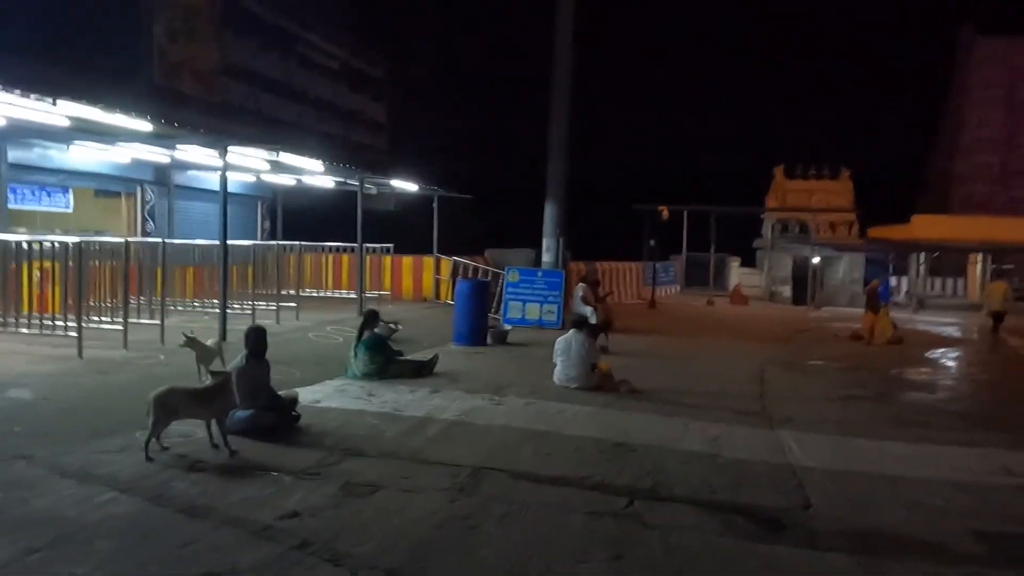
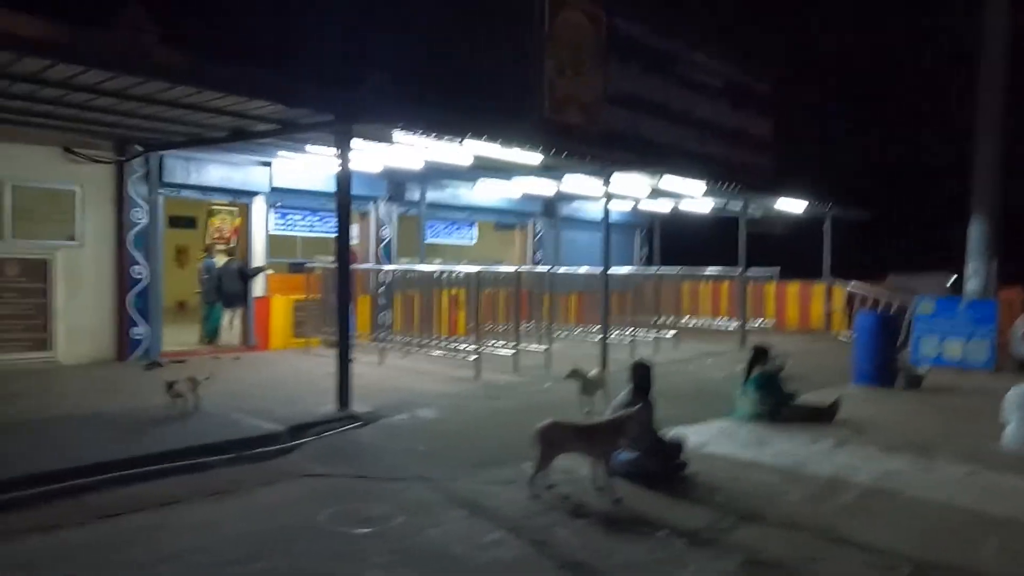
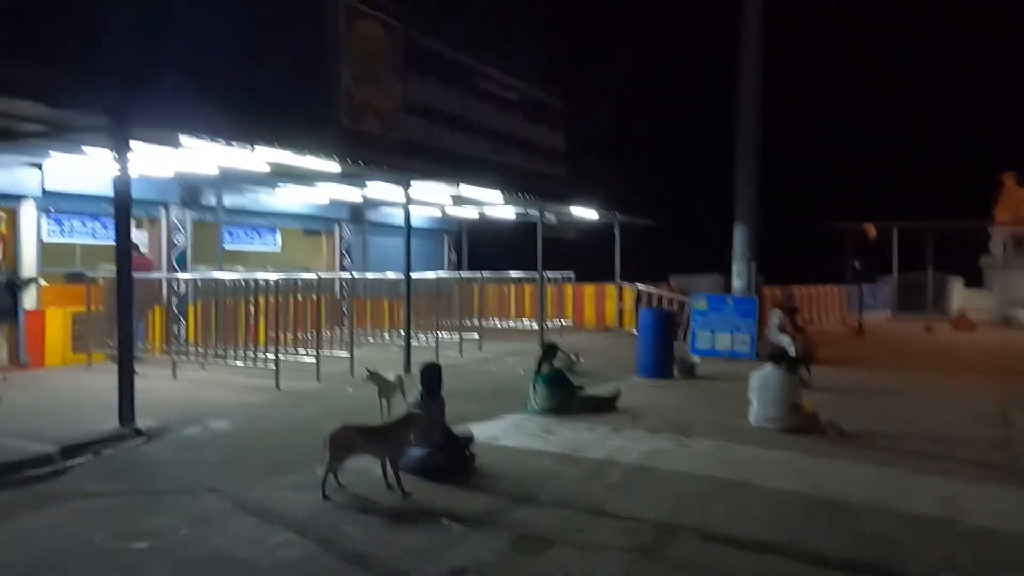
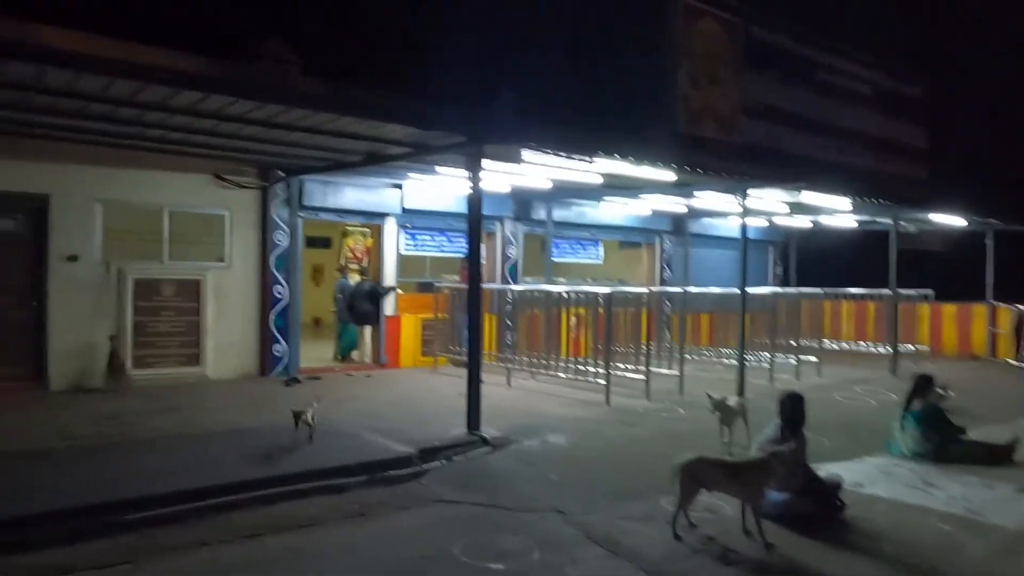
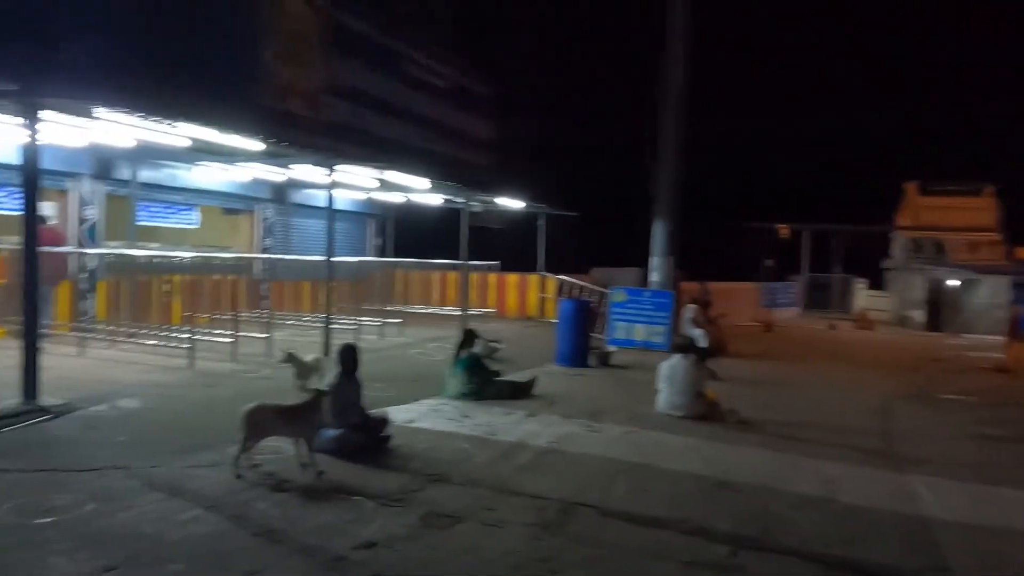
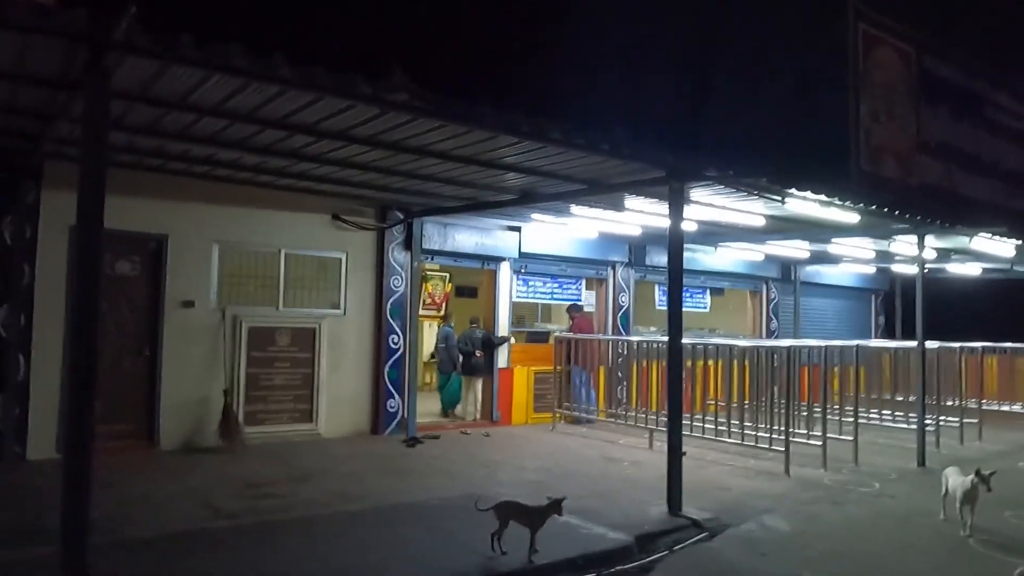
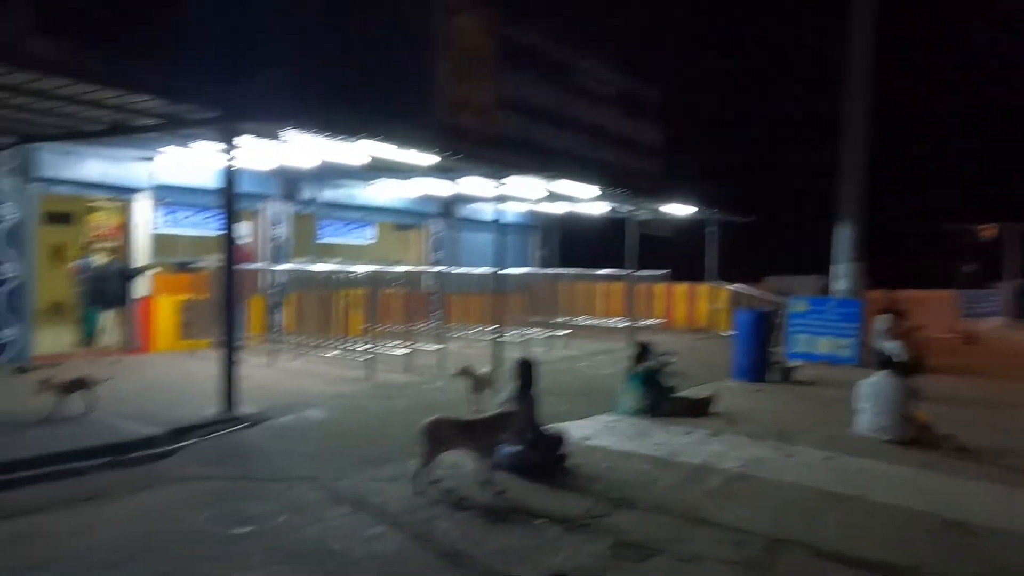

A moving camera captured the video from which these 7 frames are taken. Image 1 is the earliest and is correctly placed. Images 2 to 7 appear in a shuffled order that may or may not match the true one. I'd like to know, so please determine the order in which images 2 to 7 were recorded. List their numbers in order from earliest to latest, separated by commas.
5, 3, 7, 2, 4, 6
